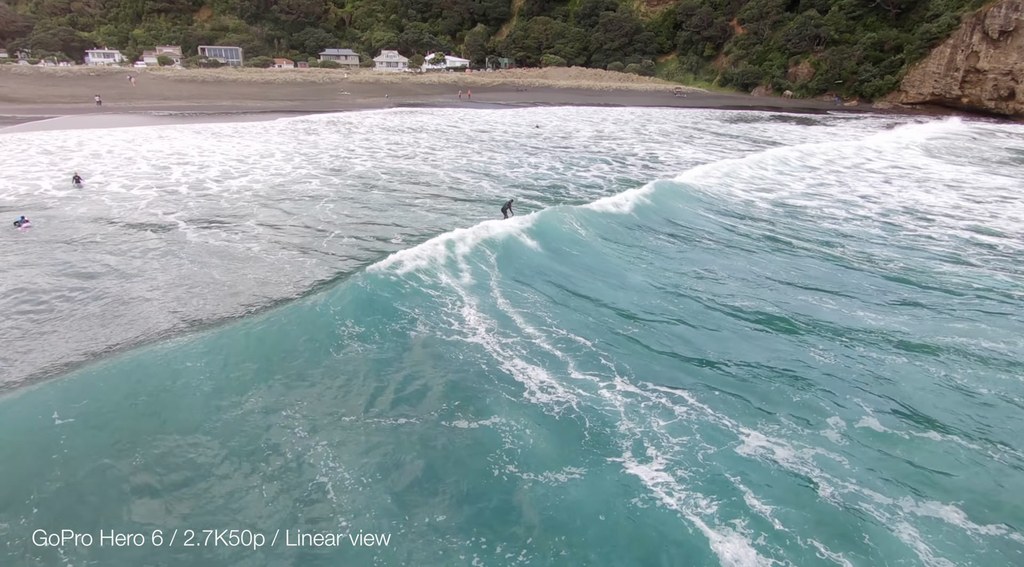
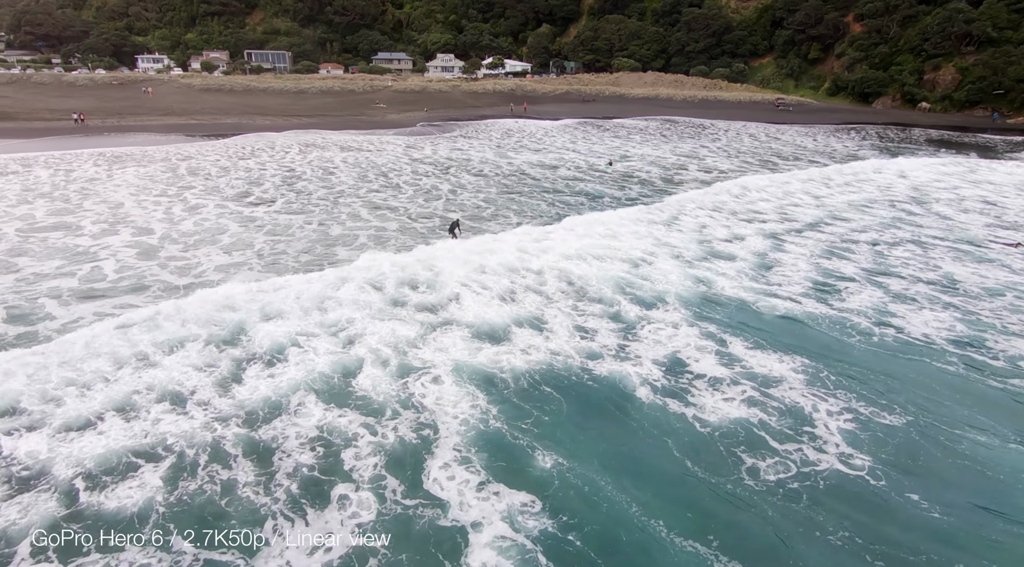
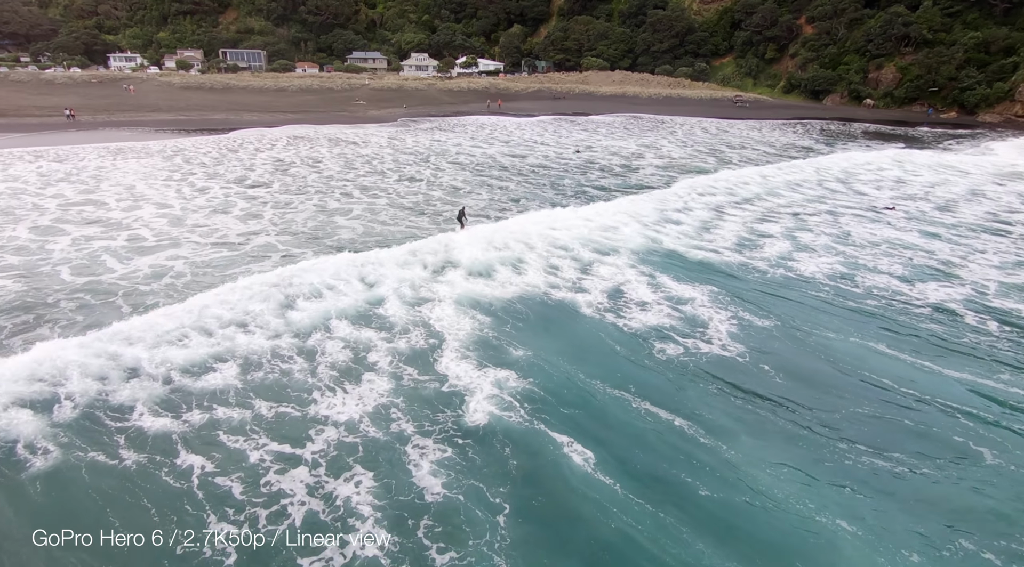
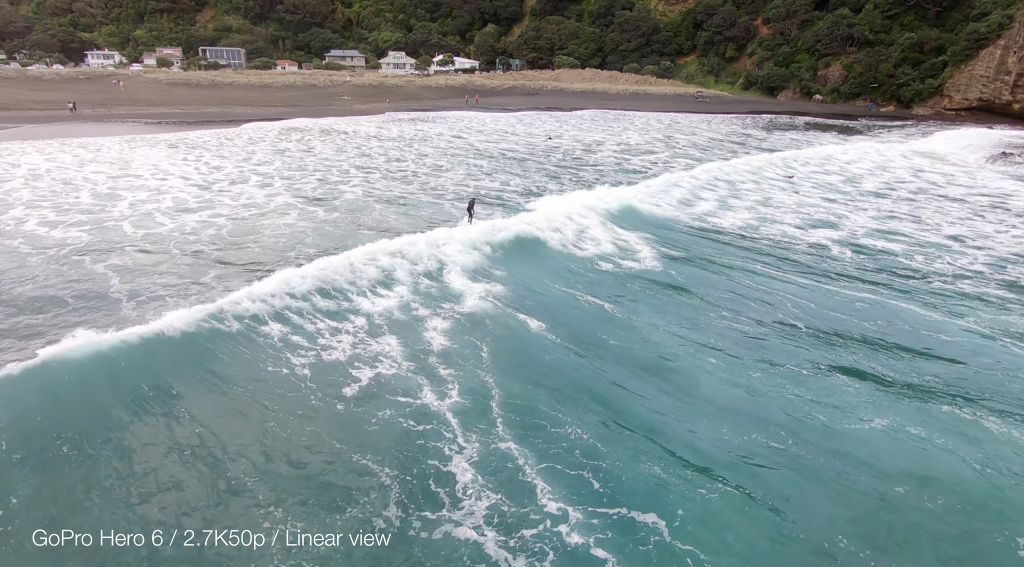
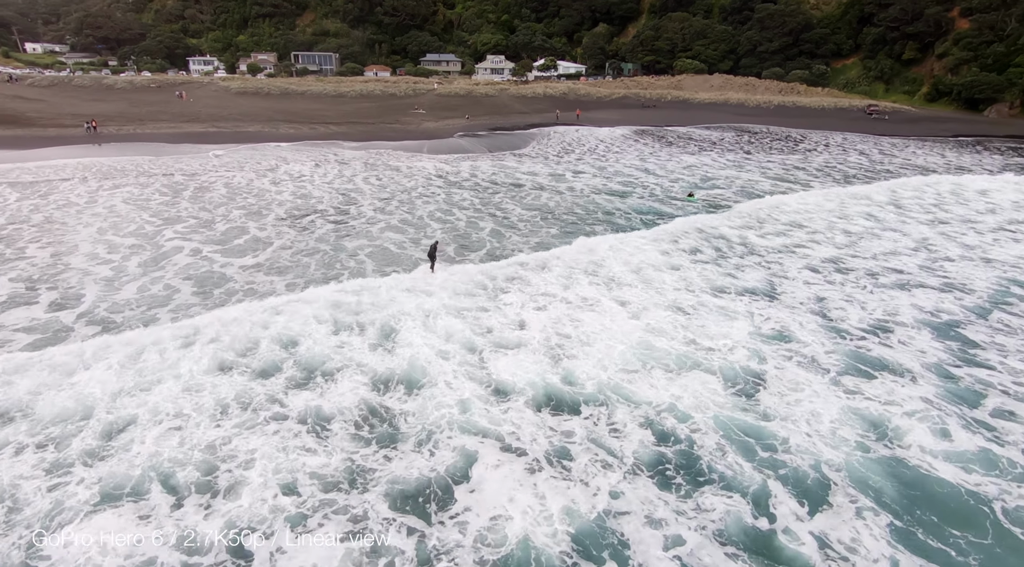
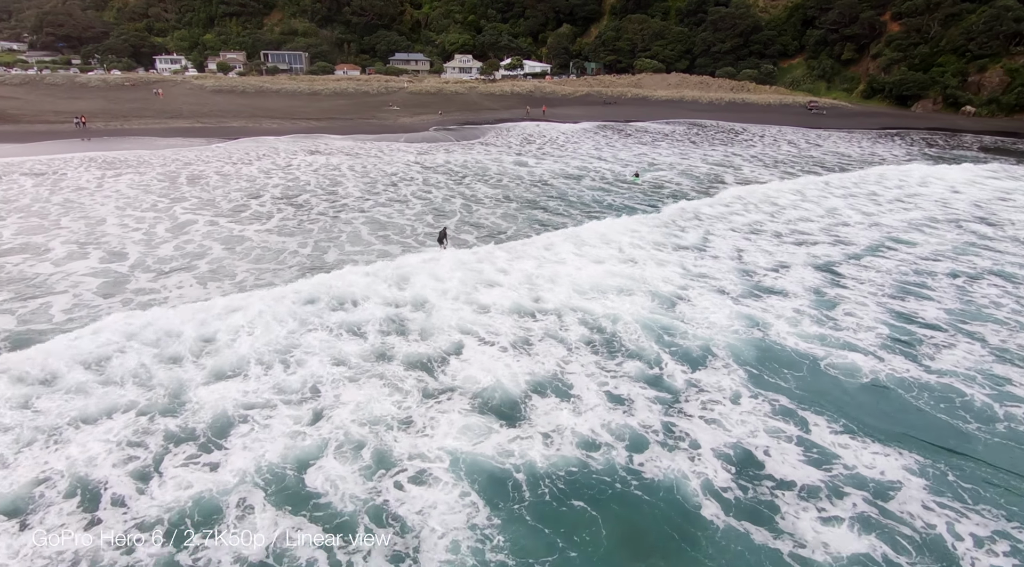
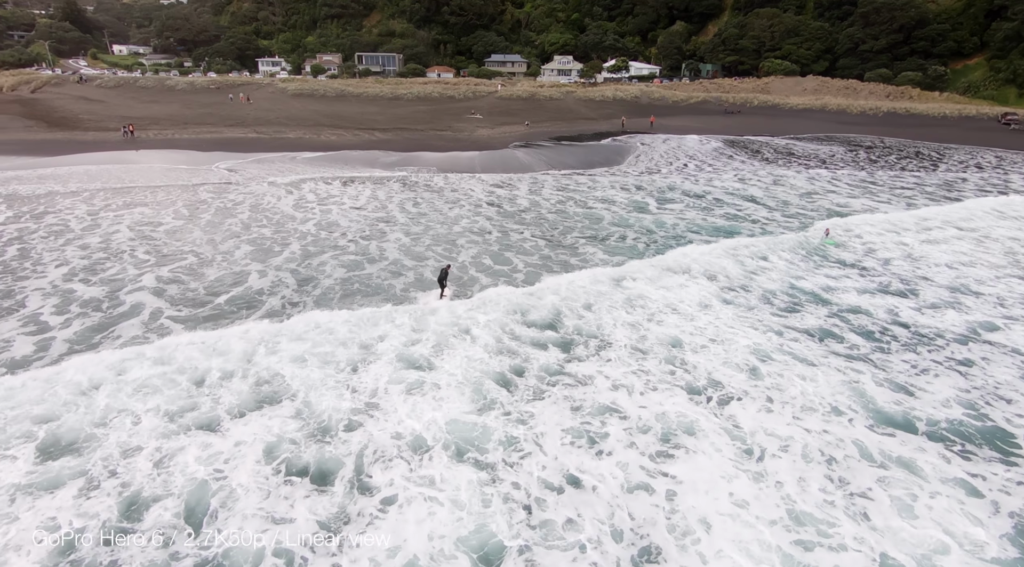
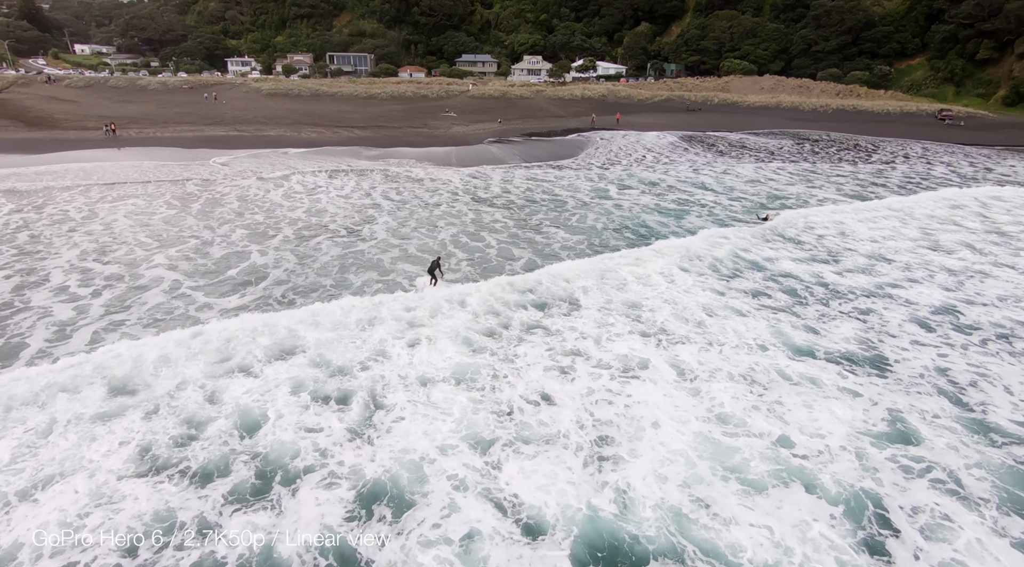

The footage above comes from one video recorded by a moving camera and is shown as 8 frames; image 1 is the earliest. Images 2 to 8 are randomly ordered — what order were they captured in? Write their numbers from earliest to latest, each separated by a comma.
4, 3, 2, 6, 5, 8, 7
